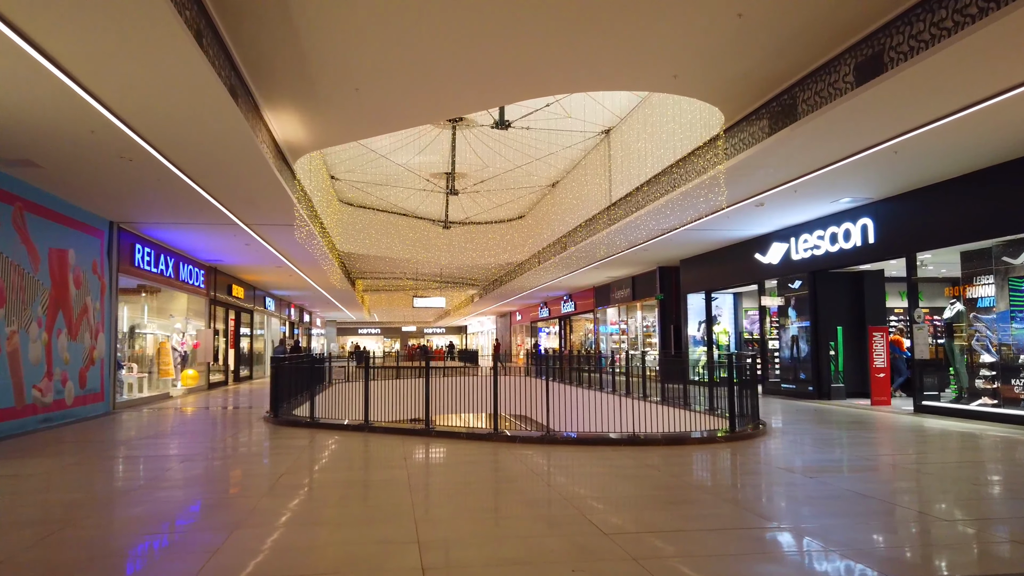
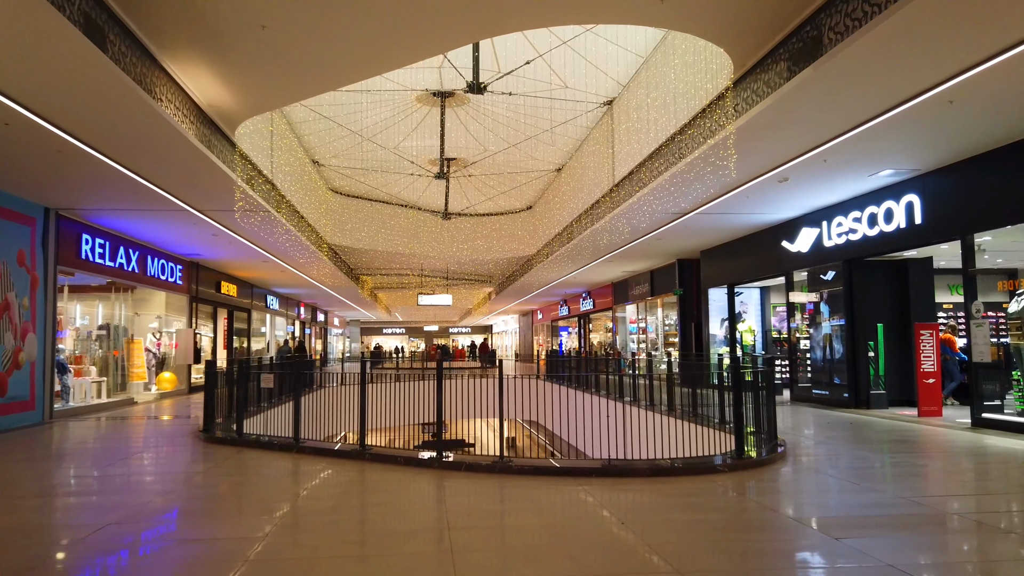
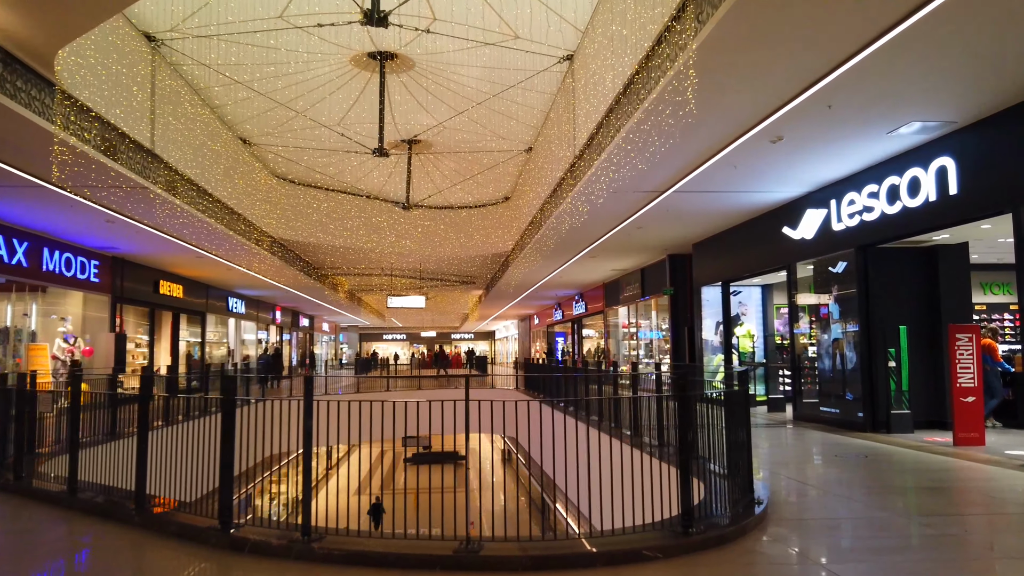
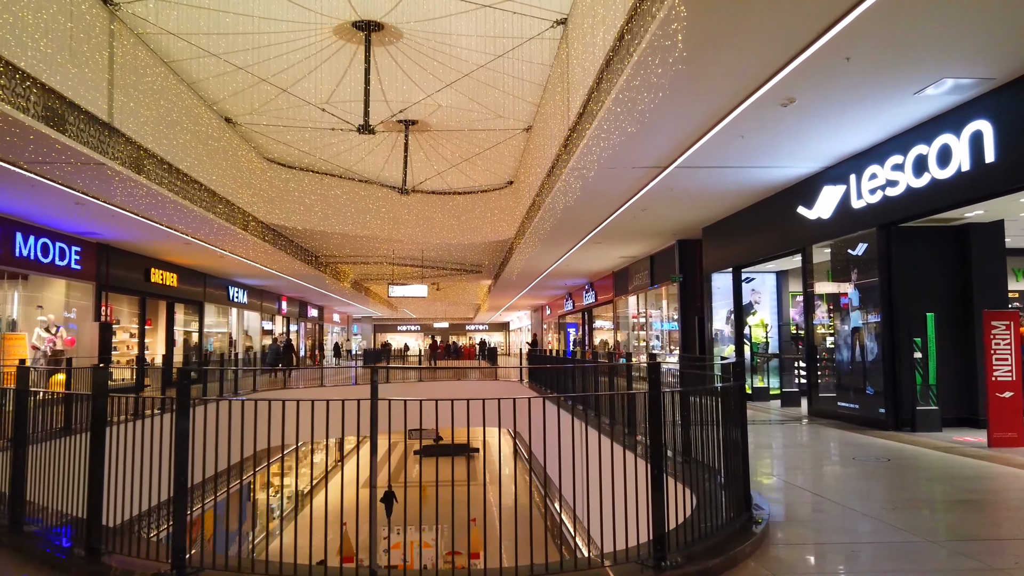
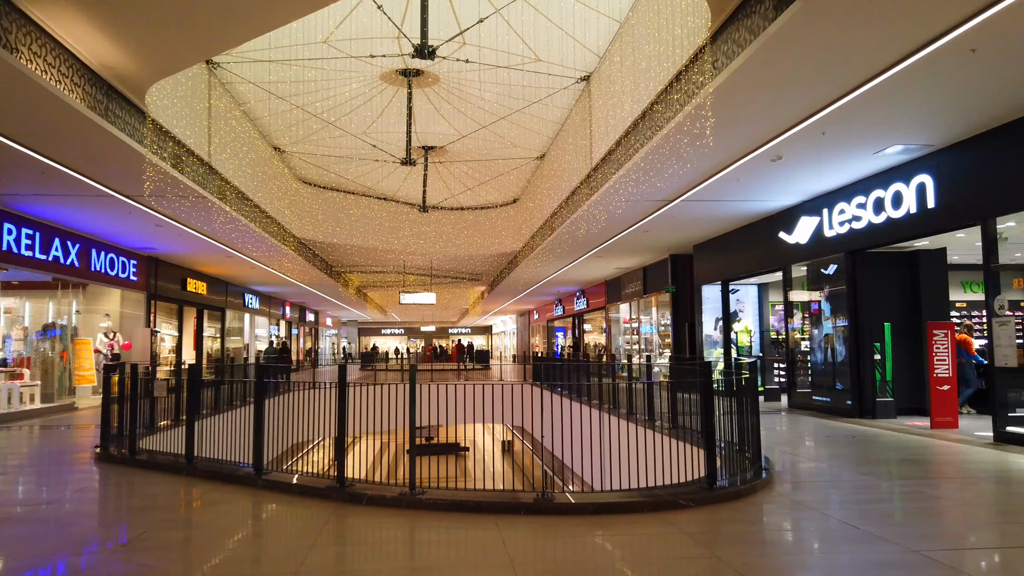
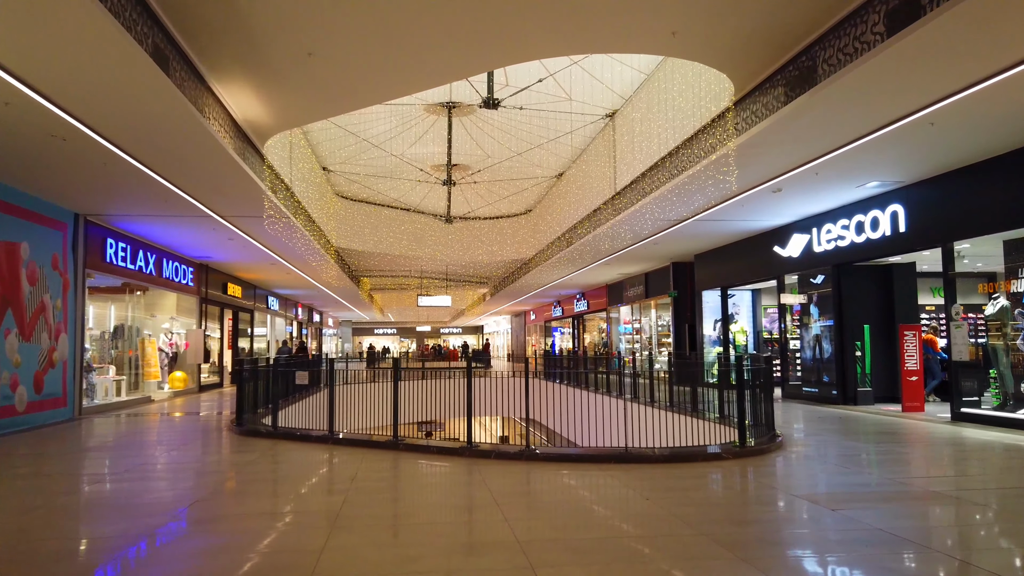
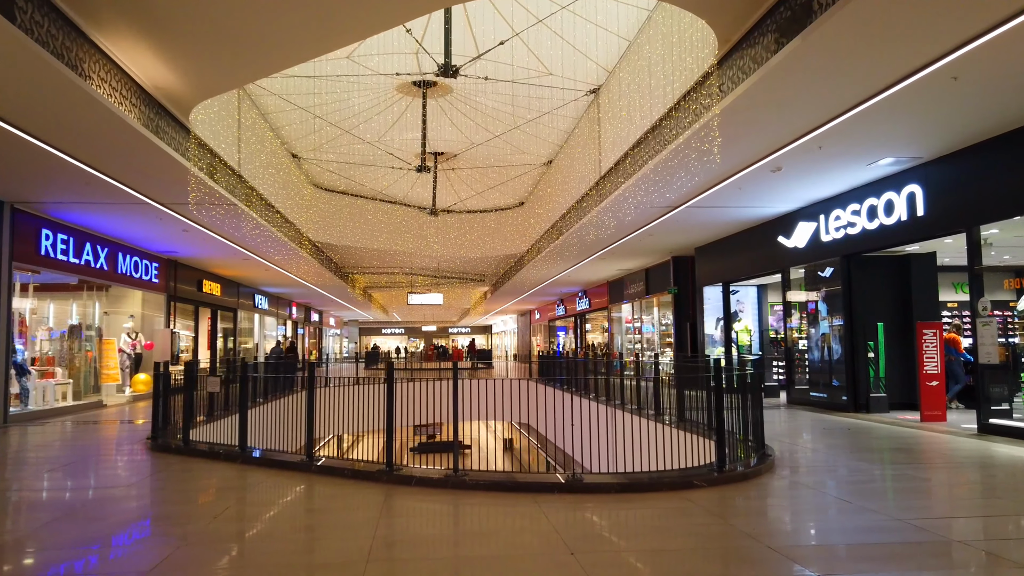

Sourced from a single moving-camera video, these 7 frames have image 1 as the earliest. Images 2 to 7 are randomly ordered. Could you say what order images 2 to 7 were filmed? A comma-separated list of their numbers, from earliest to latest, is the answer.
6, 2, 7, 5, 3, 4
